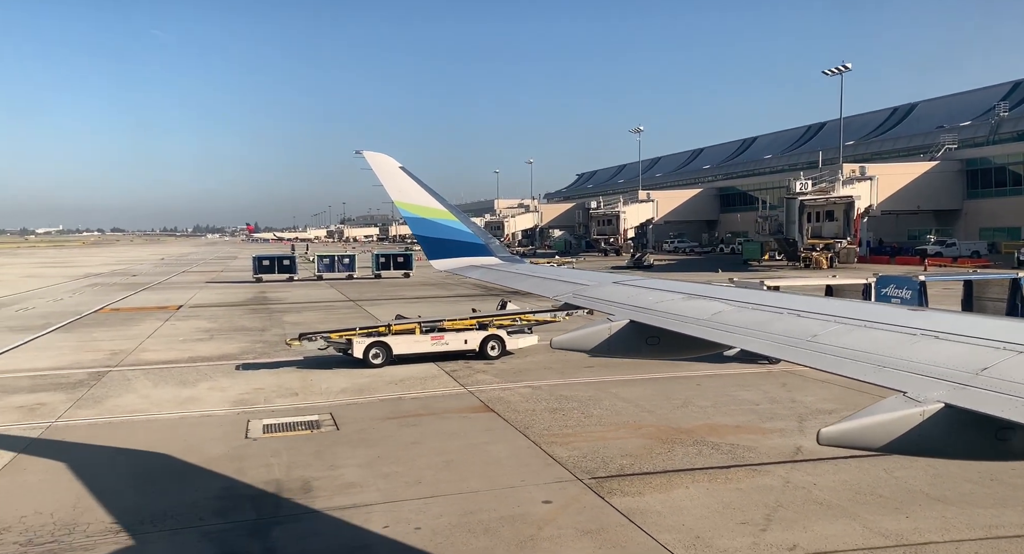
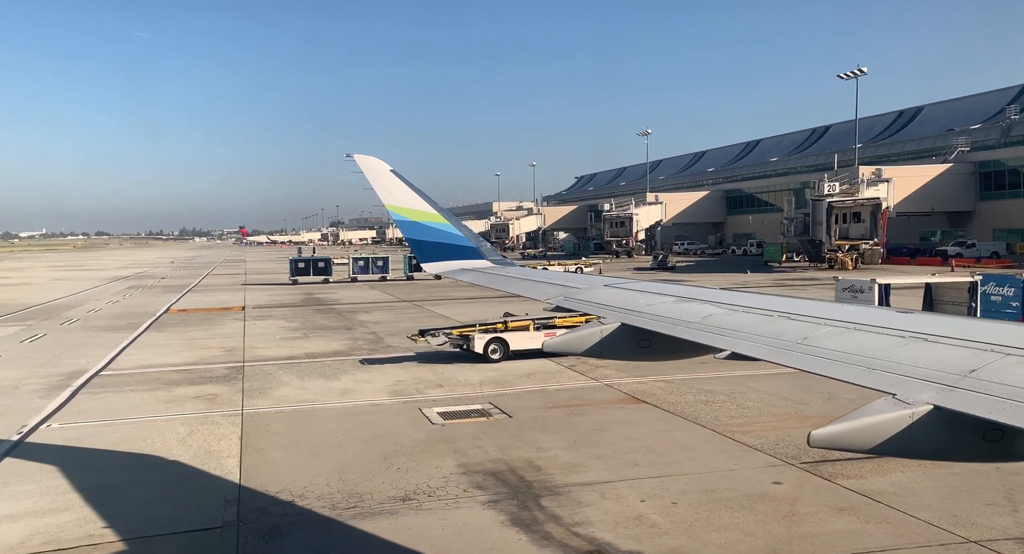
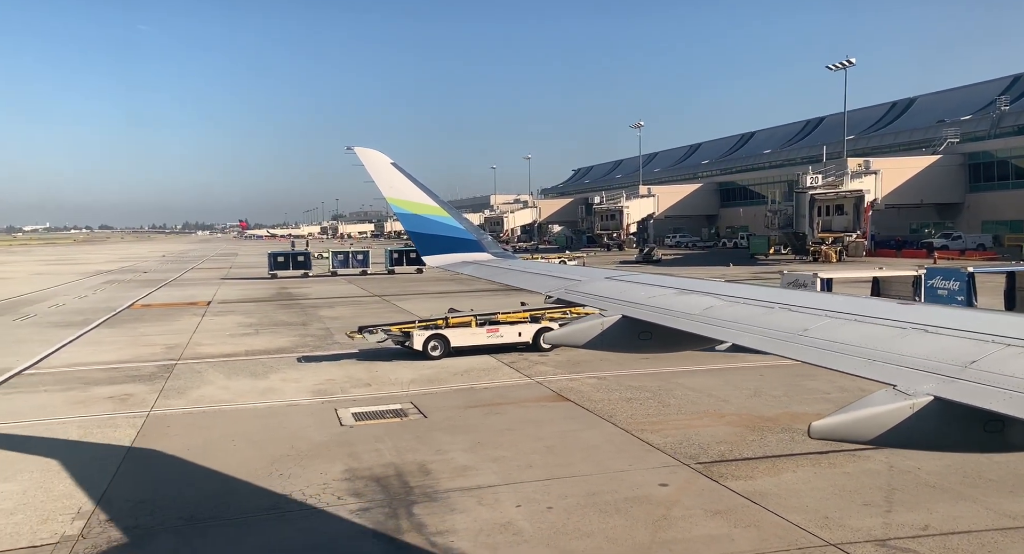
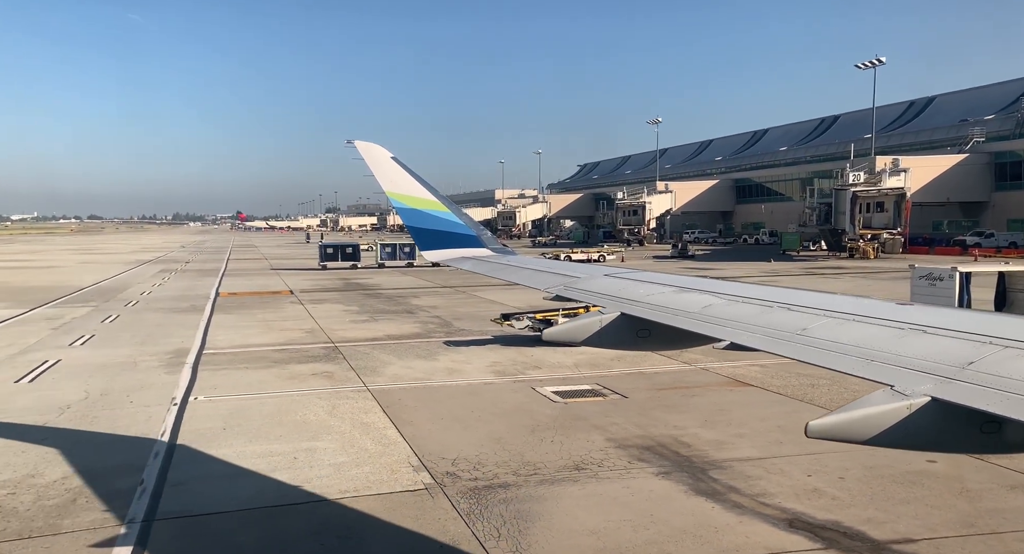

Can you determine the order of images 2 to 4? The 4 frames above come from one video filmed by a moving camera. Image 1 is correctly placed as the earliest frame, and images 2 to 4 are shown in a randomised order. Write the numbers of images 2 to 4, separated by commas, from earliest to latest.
3, 2, 4
